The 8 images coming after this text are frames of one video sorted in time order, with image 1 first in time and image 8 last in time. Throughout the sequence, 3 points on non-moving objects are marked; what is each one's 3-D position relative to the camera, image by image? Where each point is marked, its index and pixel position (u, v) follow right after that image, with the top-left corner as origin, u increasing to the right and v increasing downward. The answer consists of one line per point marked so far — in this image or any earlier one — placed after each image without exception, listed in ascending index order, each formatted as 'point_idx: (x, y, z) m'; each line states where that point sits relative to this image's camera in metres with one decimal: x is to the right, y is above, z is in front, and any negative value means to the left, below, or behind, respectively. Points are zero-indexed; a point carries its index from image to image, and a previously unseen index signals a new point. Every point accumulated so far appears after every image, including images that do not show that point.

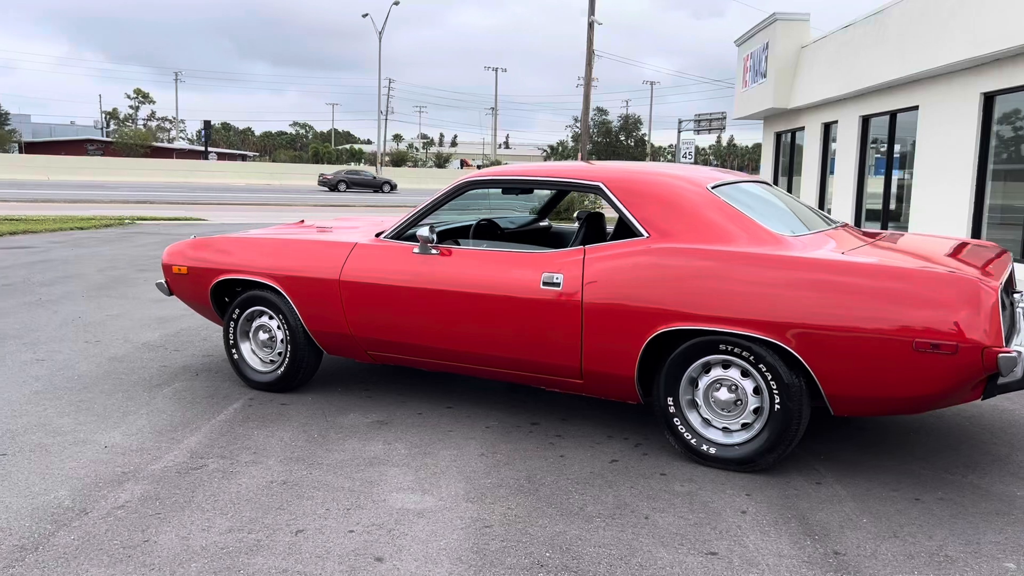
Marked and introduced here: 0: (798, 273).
0: (+1.2, +0.1, +3.7) m
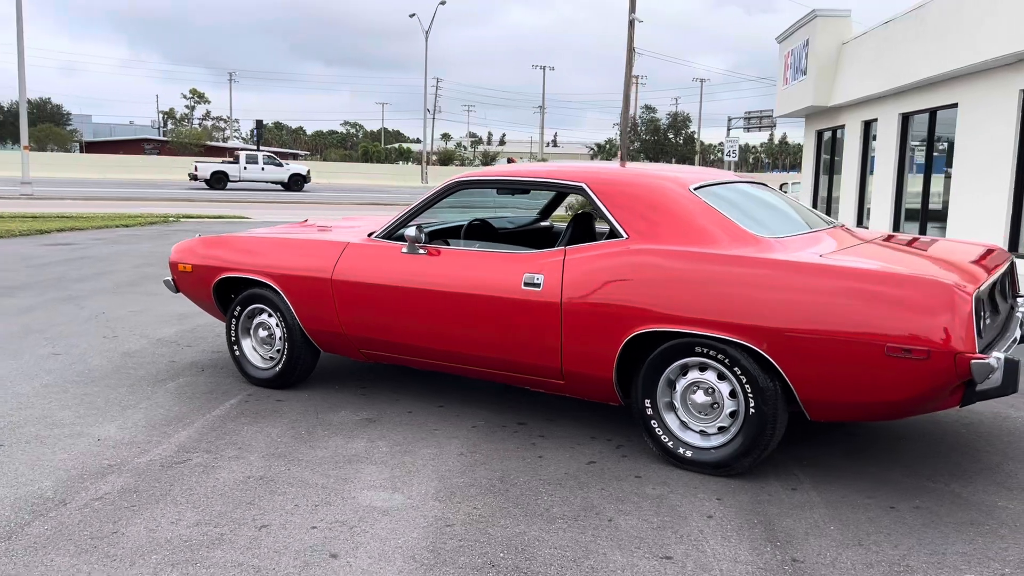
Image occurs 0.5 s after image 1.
0: (+1.1, +0.1, +3.6) m
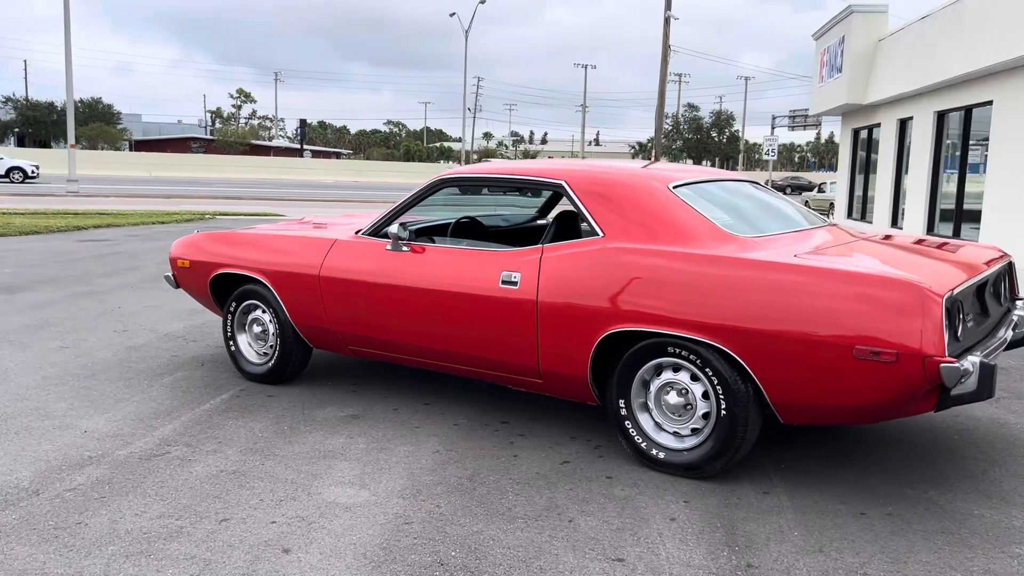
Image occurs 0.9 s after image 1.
0: (+0.9, +0.1, +3.6) m
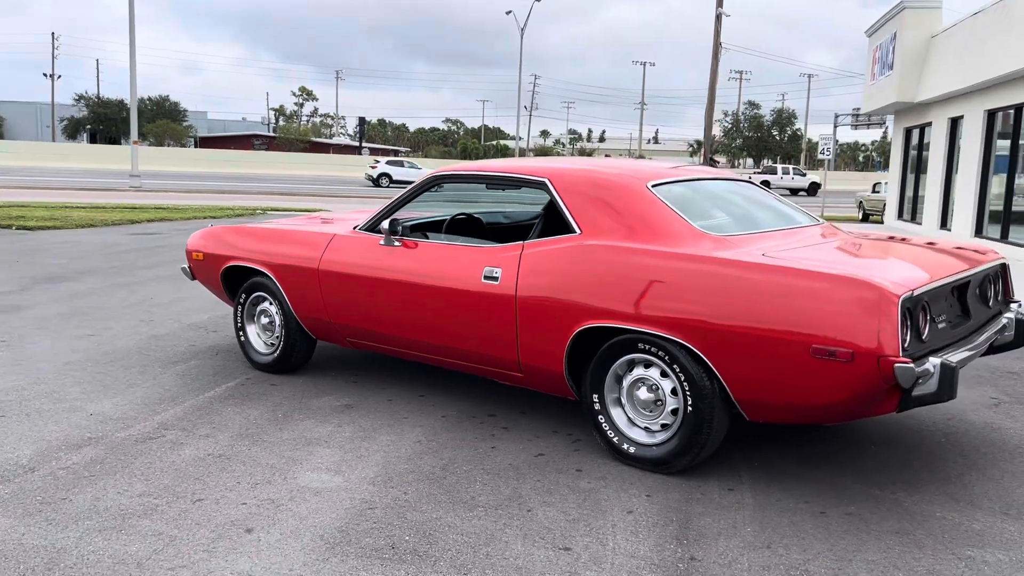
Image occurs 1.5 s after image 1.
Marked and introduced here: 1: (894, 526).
0: (+0.8, +0.1, +3.6) m
1: (+1.4, -0.9, +3.2) m
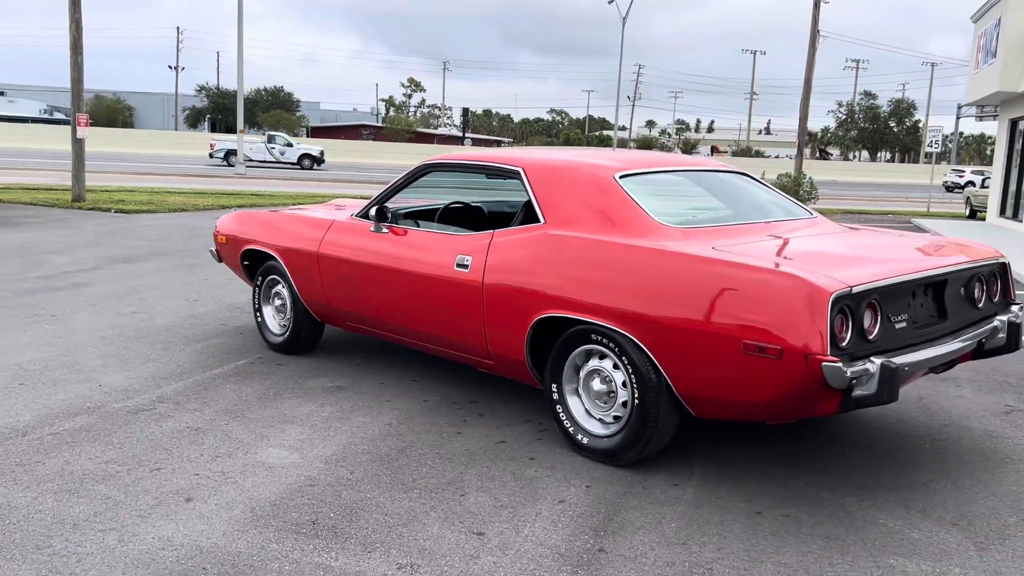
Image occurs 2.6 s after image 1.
0: (+0.6, +0.1, +3.5) m
1: (+1.1, -0.9, +3.1) m
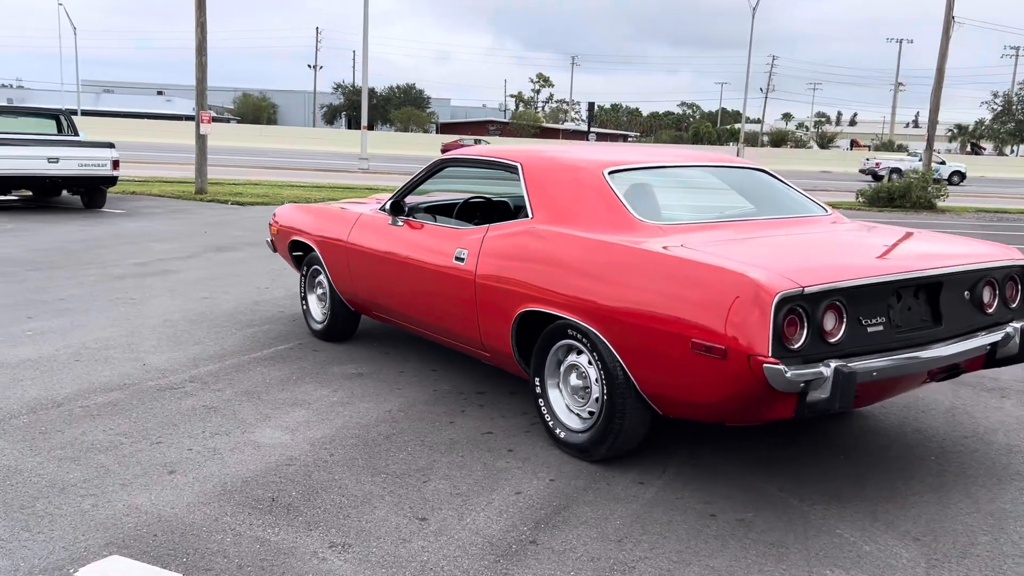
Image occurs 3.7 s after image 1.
0: (+0.5, +0.1, +3.5) m
1: (+0.9, -0.9, +3.0) m
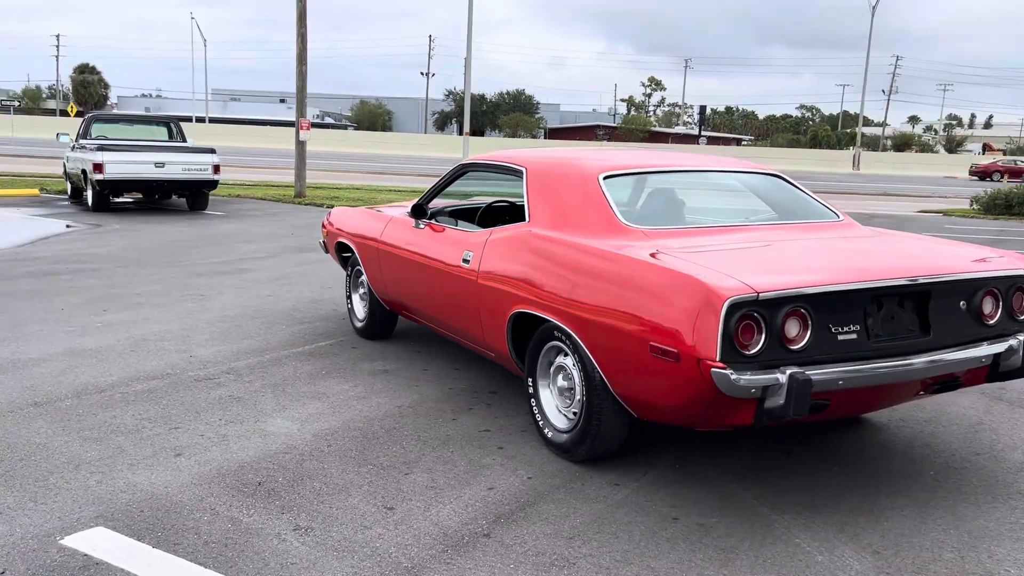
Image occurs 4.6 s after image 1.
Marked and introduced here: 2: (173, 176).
0: (+0.4, +0.1, +3.6) m
1: (+0.8, -0.9, +3.0) m
2: (-6.3, +2.1, +16.3) m
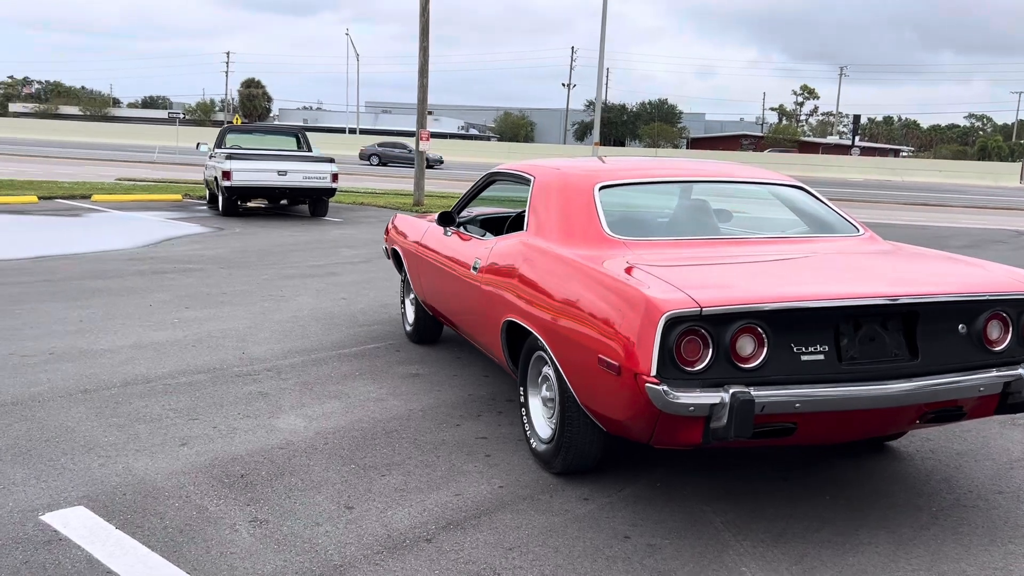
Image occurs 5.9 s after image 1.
0: (+0.3, +0.1, +3.5) m
1: (+0.5, -0.9, +2.9) m
2: (-4.3, +2.1, +17.1) m
